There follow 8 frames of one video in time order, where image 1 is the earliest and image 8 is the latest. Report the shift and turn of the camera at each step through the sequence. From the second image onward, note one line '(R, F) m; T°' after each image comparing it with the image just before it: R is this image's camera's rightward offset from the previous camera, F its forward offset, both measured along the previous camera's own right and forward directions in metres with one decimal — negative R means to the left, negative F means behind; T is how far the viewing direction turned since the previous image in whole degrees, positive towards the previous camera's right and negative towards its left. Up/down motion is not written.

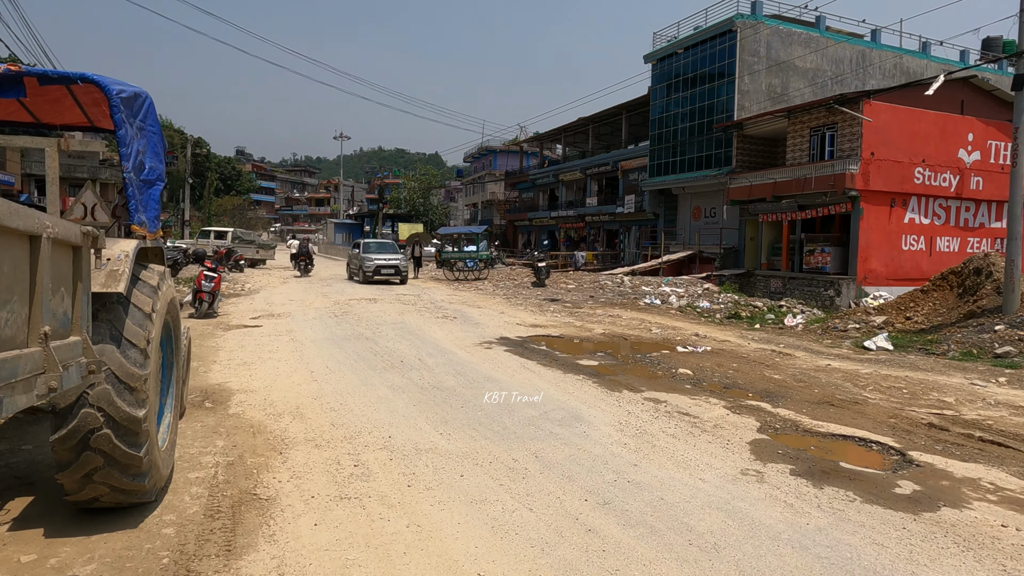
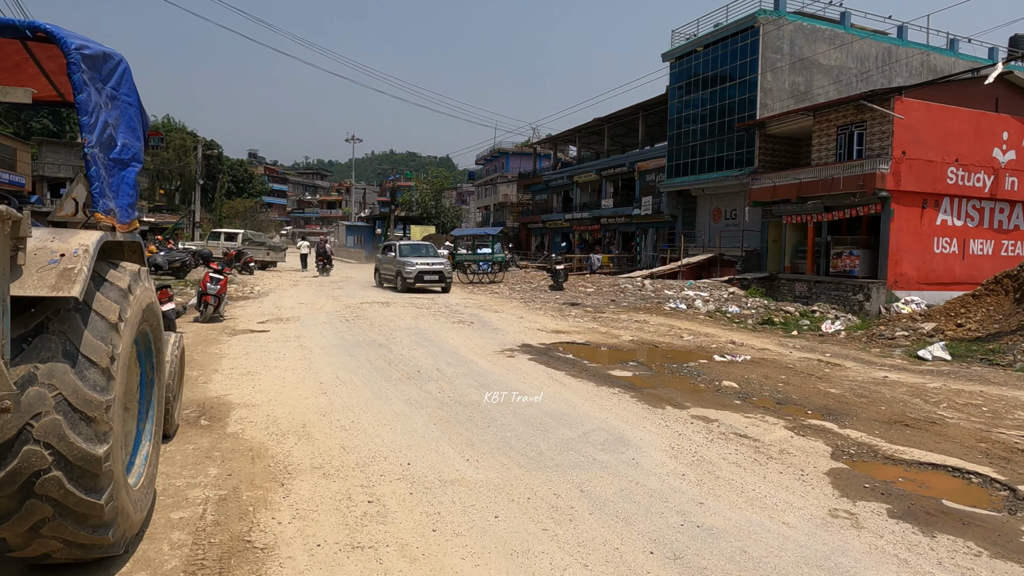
(-0.2, +0.7) m; -1°
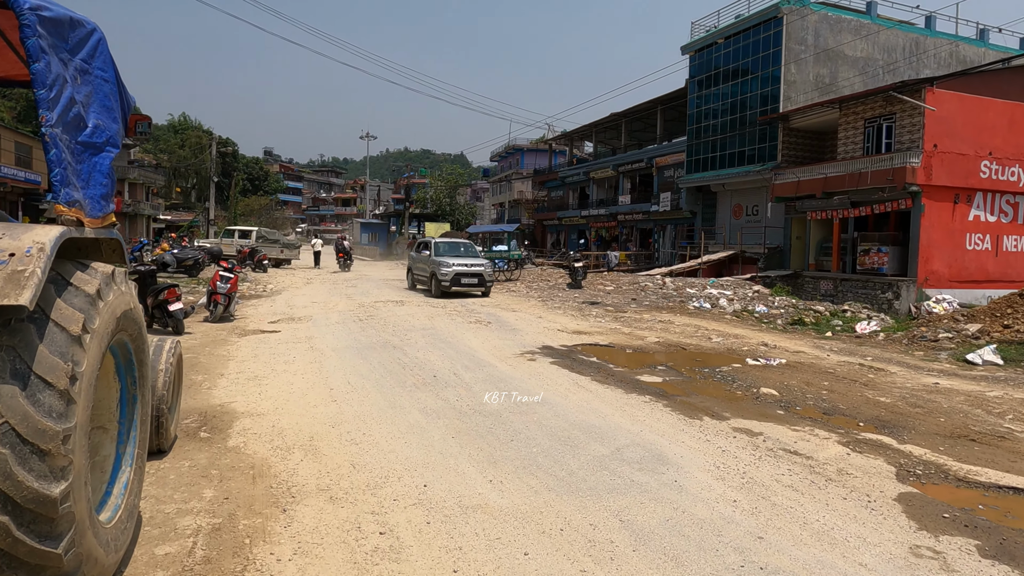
(-0.1, +0.5) m; -1°
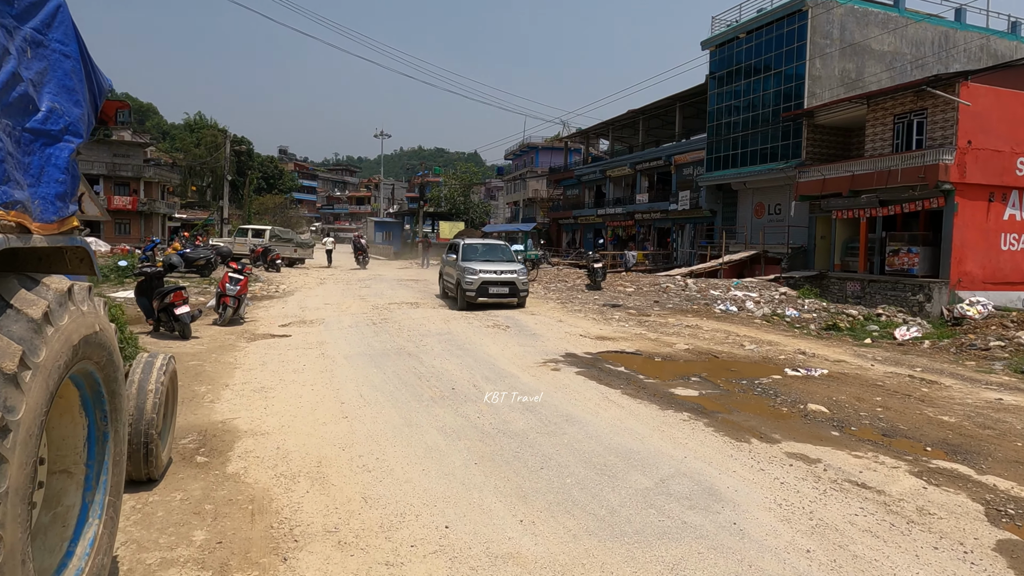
(-0.1, +0.5) m; -1°
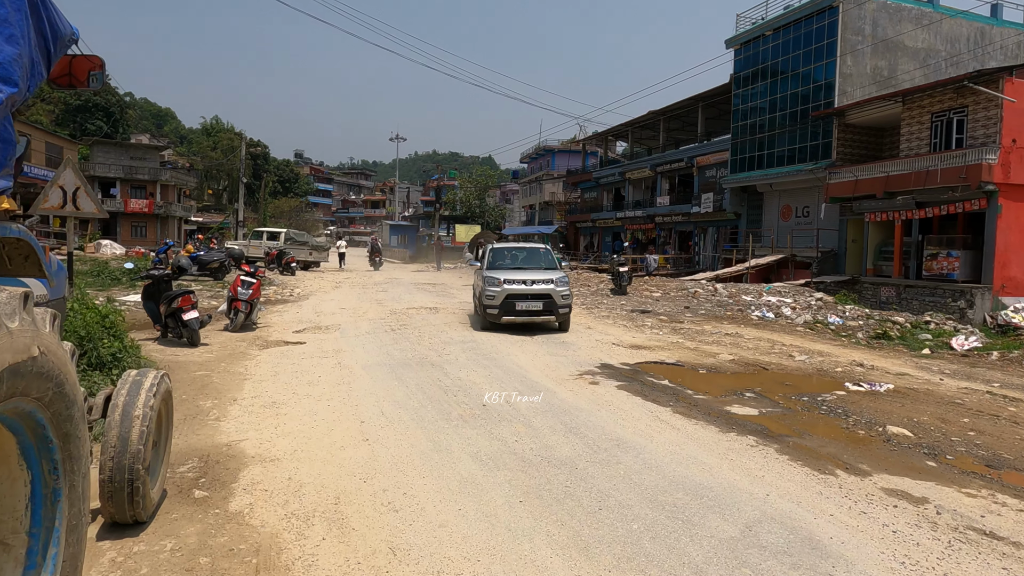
(-0.2, +0.7) m; -1°
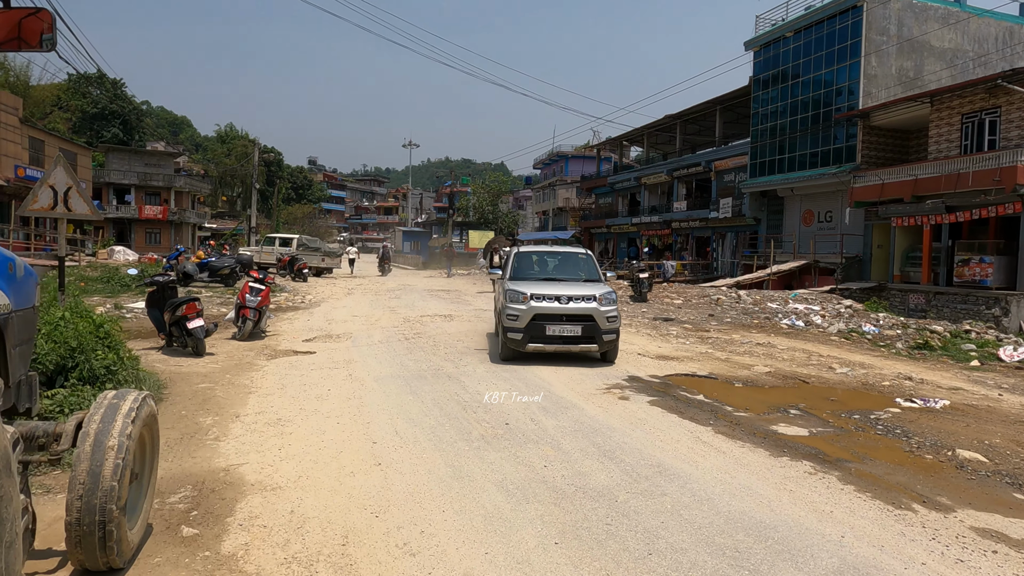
(-0.1, +0.5) m; -1°
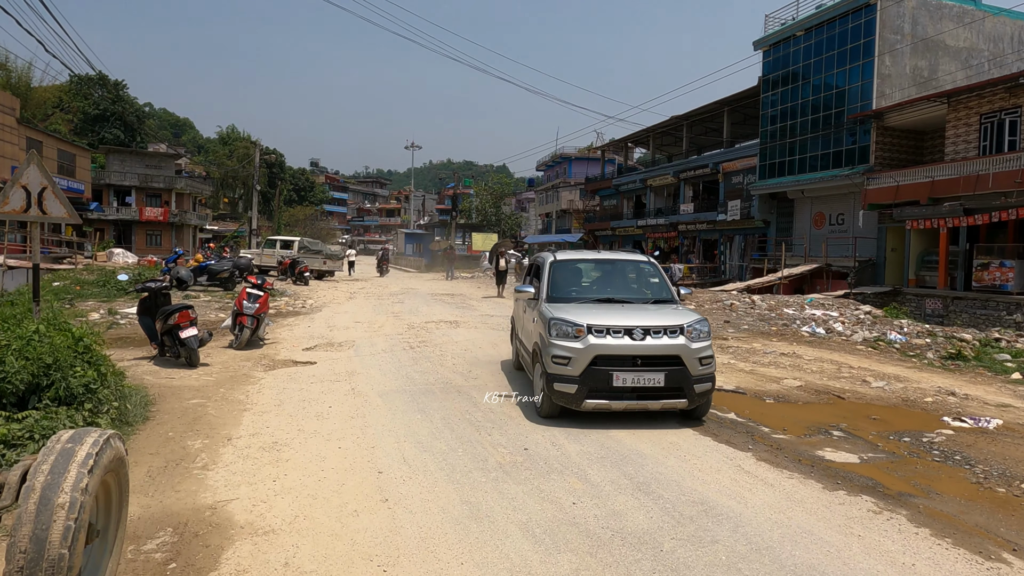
(-0.1, +0.5) m; 0°
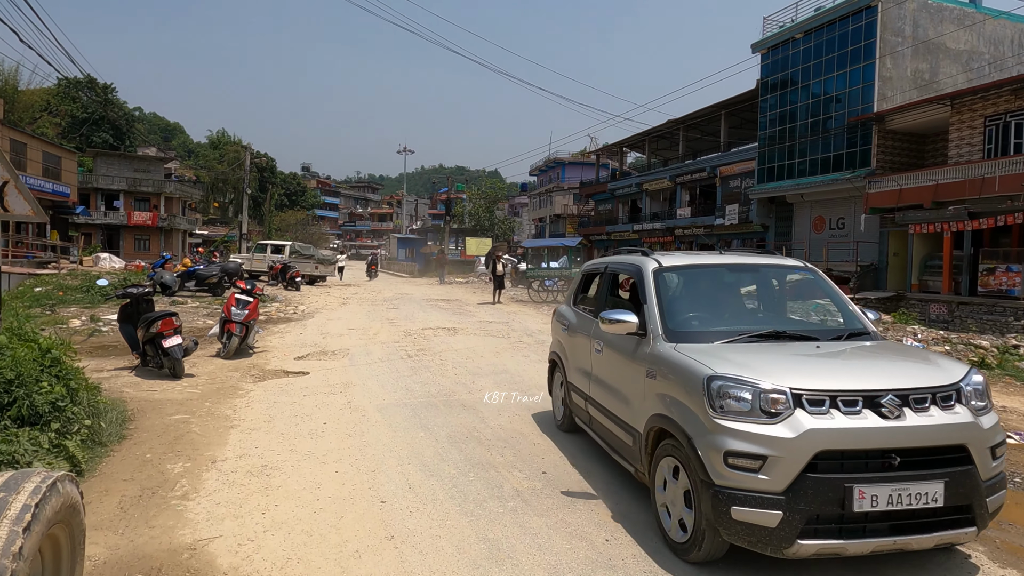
(-0.2, +0.5) m; +1°
